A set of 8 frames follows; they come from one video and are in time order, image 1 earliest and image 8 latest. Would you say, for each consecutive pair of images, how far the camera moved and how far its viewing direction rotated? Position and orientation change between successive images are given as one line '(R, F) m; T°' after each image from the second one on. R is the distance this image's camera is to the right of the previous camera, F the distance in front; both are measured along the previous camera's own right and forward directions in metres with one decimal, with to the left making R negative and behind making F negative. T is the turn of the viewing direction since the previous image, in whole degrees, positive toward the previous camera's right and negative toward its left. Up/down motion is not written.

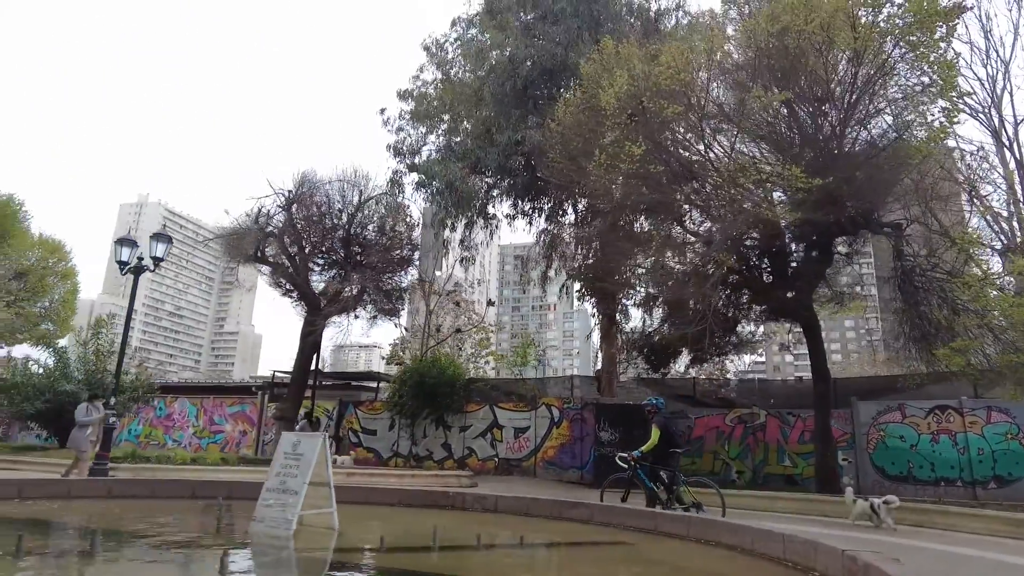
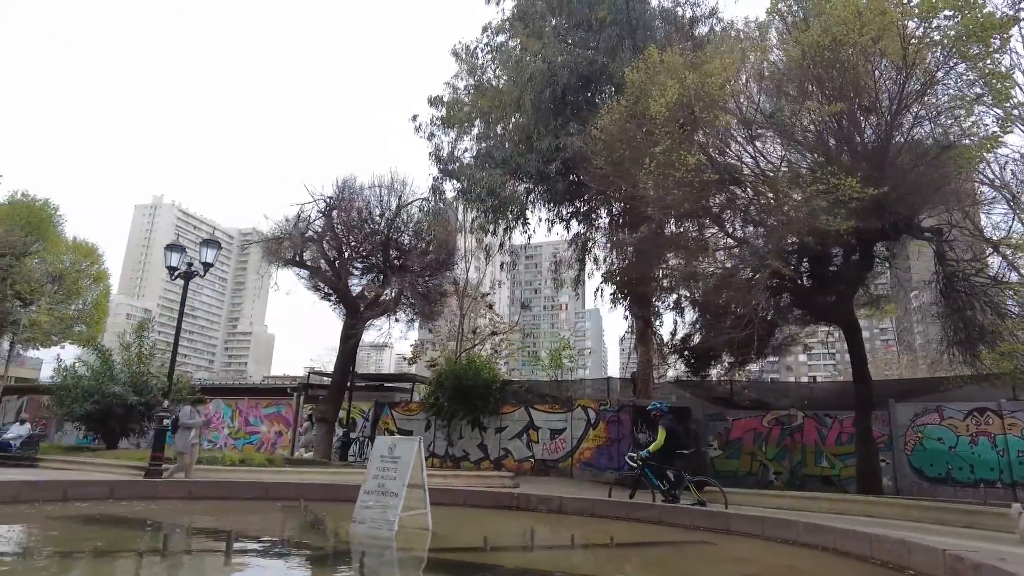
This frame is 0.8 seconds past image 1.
(-0.8, -0.3) m; -1°
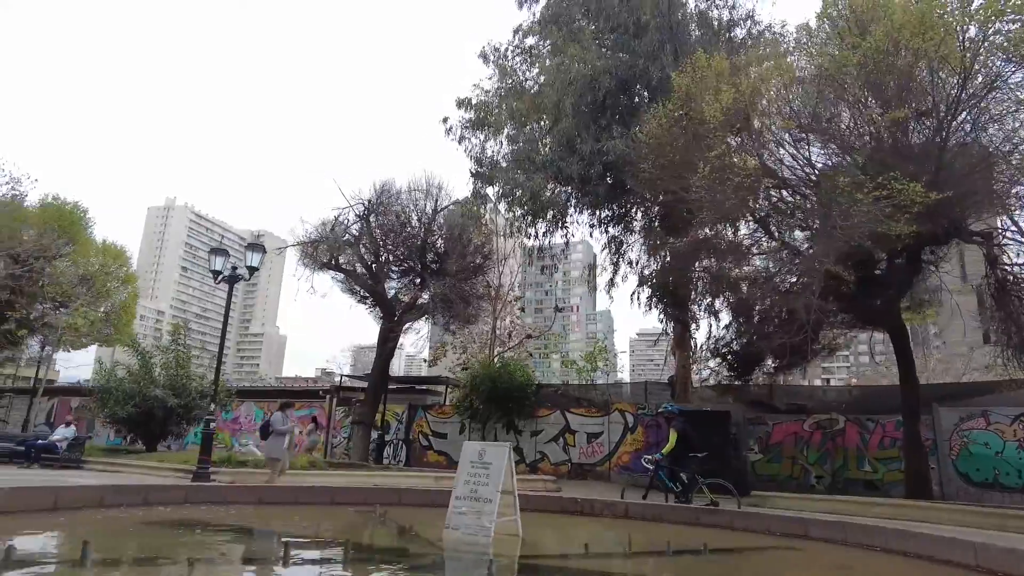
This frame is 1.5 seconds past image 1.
(-0.9, 0.0) m; 0°
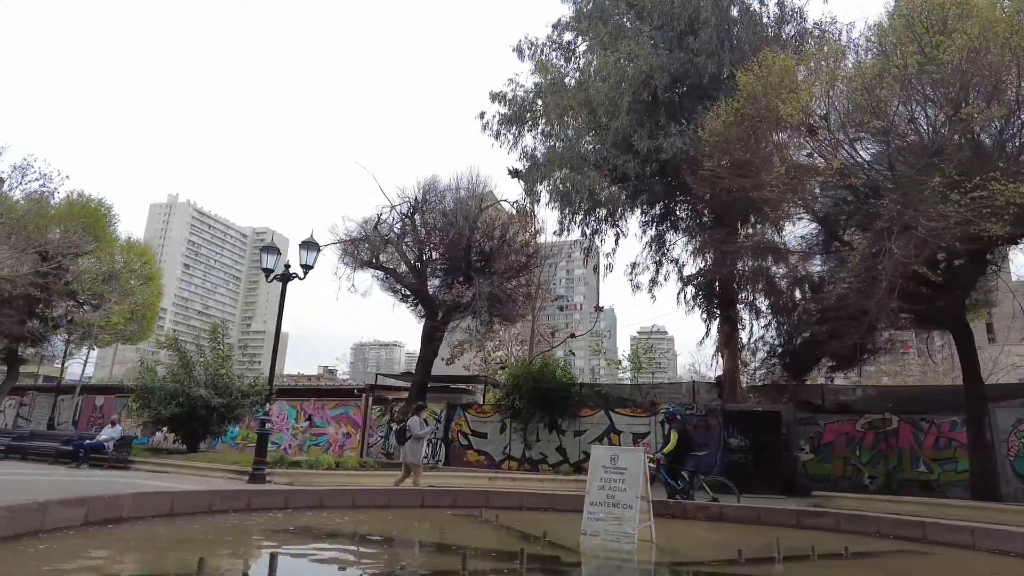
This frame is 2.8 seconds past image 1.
(-1.4, +0.1) m; +1°
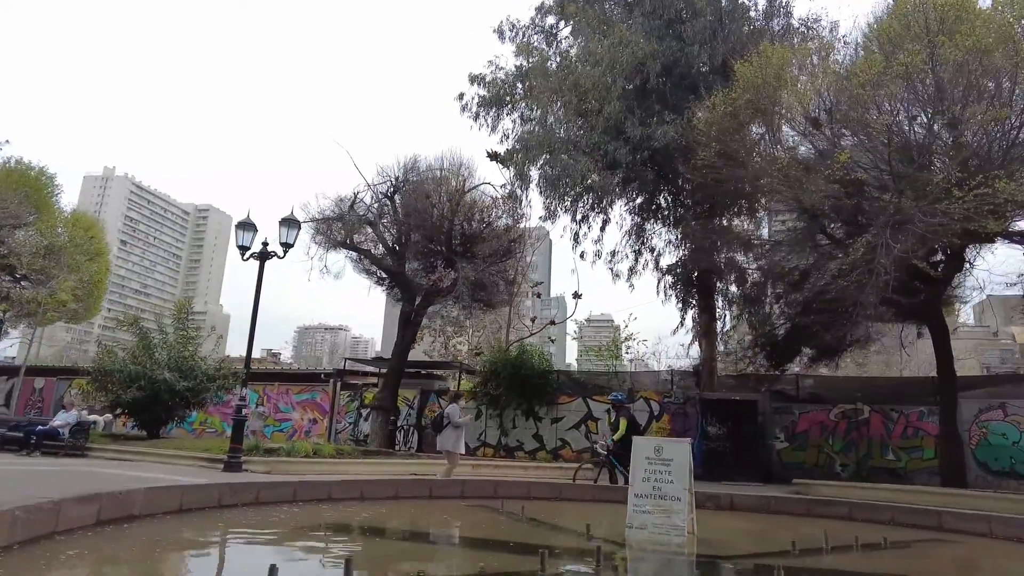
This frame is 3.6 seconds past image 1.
(-1.0, +0.3) m; +5°
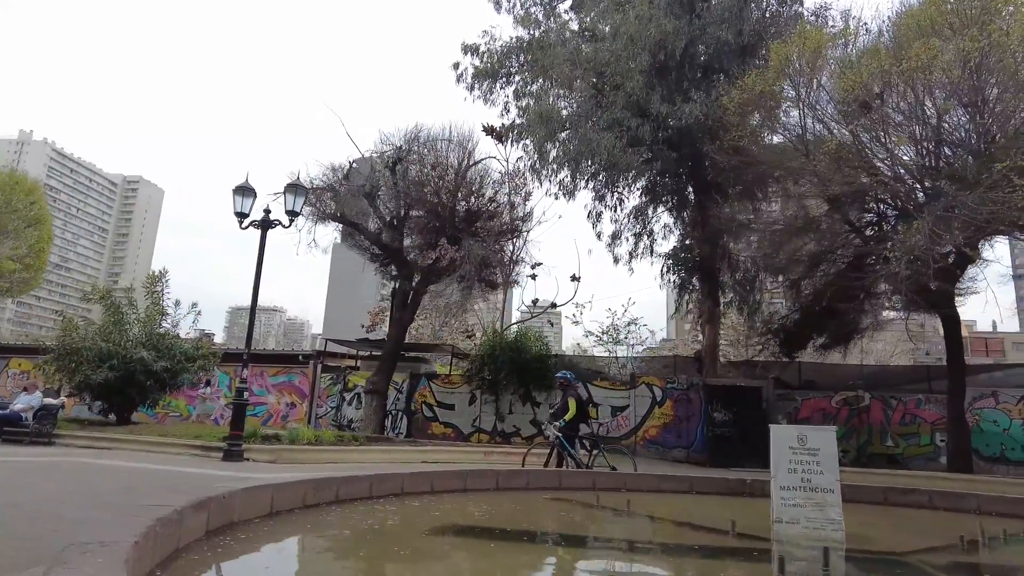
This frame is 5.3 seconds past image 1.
(-1.8, +0.8) m; +6°
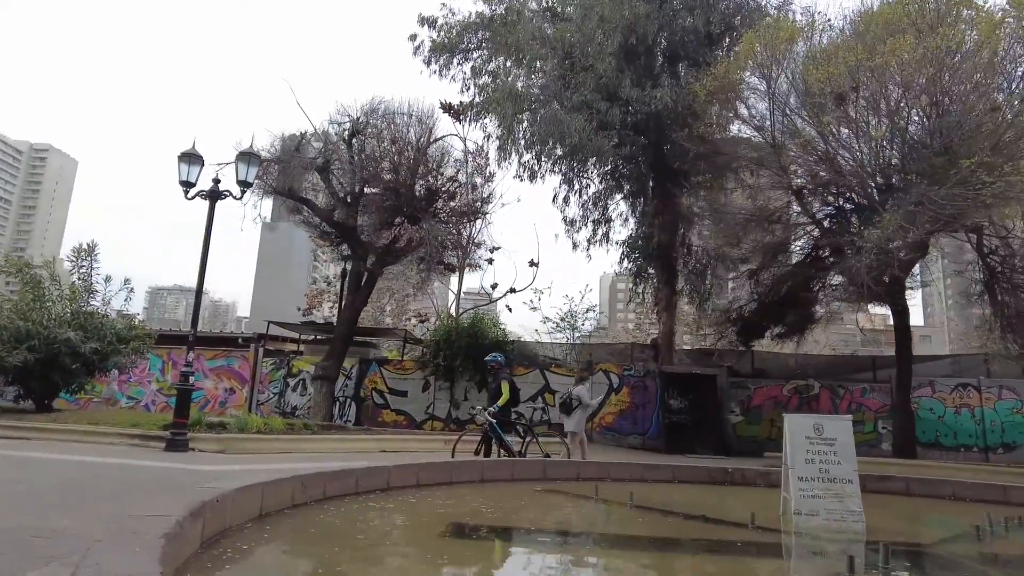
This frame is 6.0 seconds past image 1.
(-0.7, +0.5) m; +6°
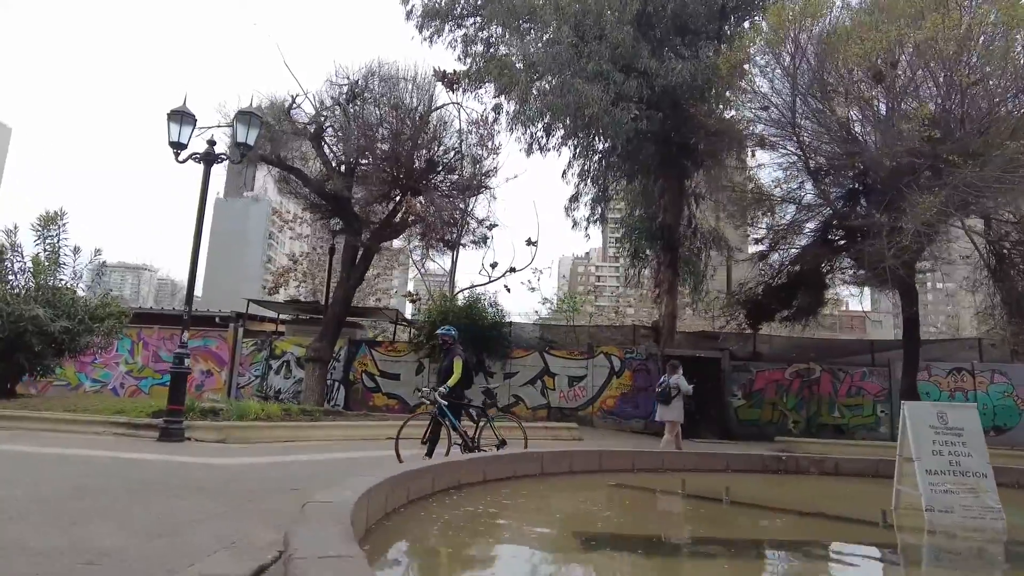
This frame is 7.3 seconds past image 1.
(-1.2, +0.7) m; +4°
